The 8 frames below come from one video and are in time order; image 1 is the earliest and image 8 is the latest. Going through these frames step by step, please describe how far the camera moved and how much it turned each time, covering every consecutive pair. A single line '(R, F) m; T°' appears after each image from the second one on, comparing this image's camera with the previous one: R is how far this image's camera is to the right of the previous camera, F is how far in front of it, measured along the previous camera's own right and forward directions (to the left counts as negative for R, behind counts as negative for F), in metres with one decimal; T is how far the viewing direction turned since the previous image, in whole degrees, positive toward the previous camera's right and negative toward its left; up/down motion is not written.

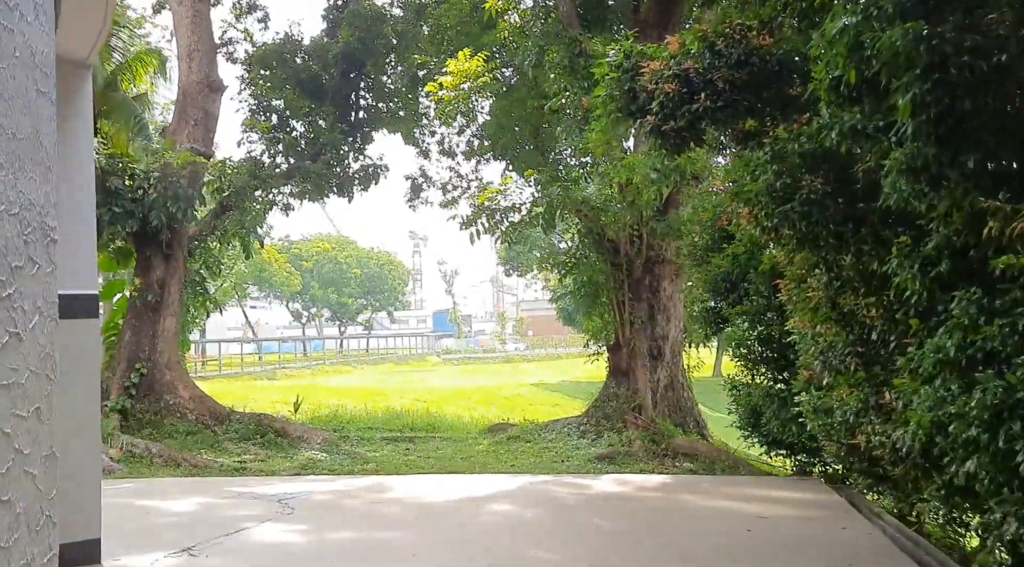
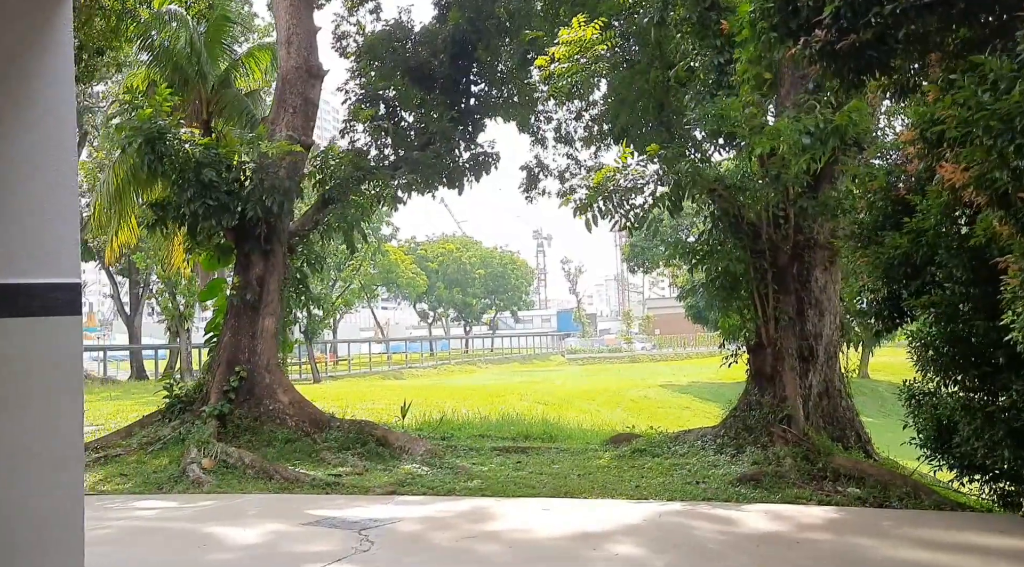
(0.0, +1.2) m; -8°
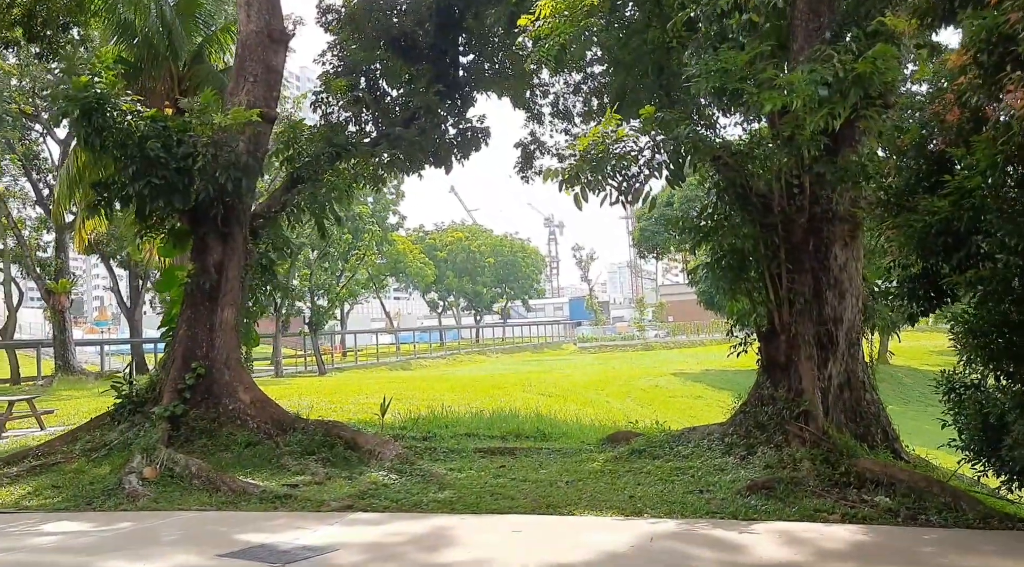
(+0.3, +1.0) m; -1°
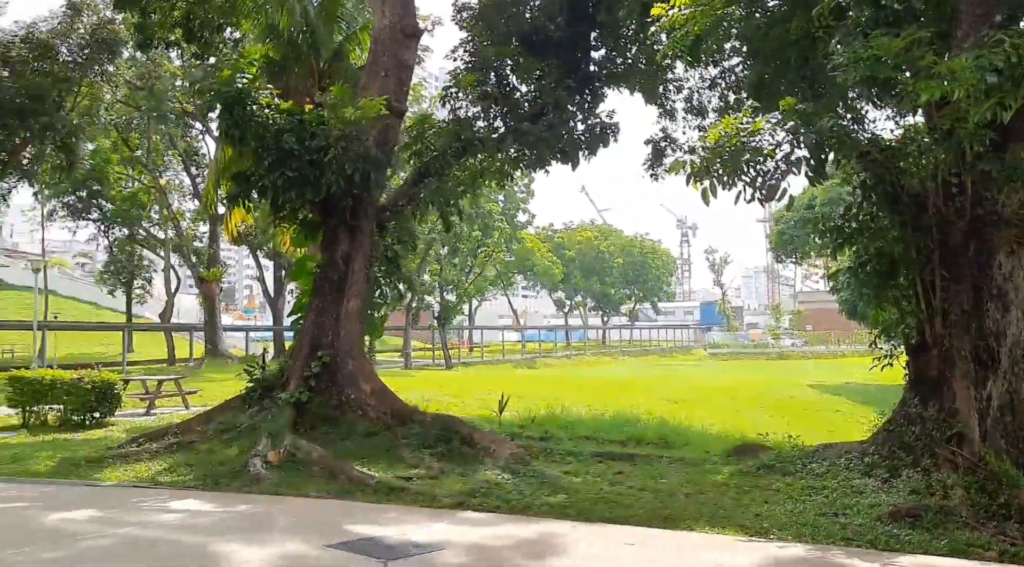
(0.0, +0.2) m; -8°
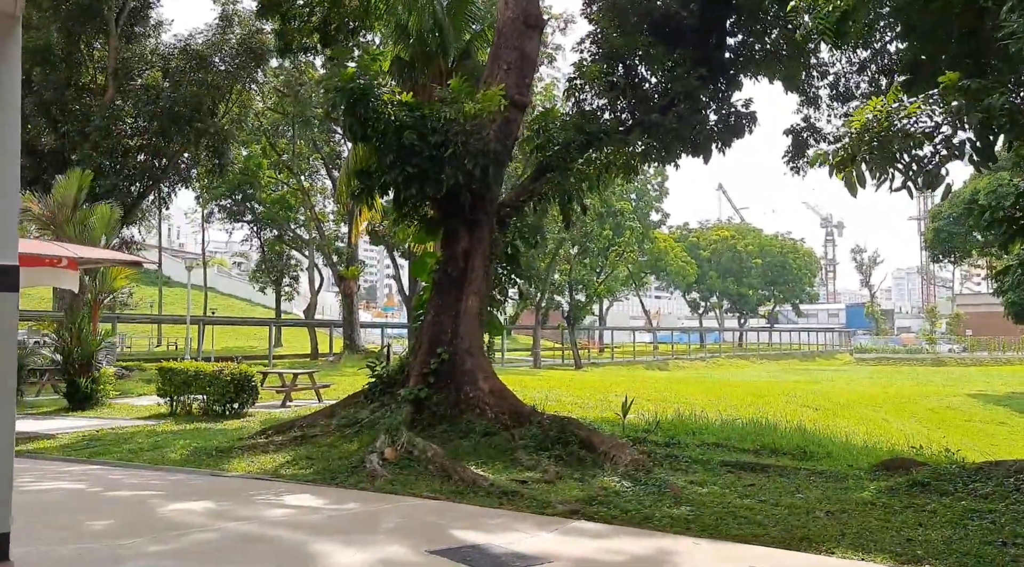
(+0.1, +0.3) m; -9°
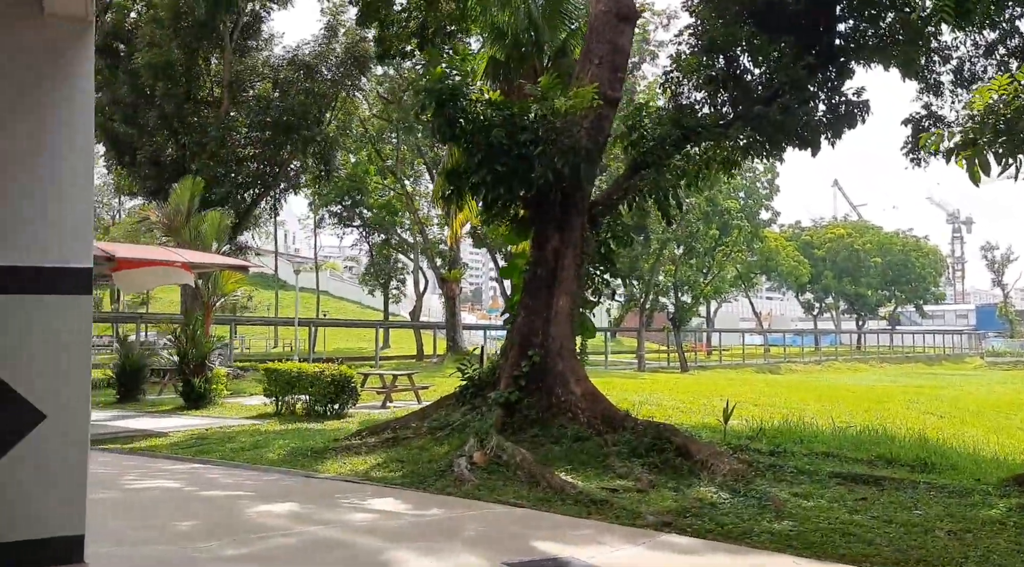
(+0.1, +0.2) m; -7°
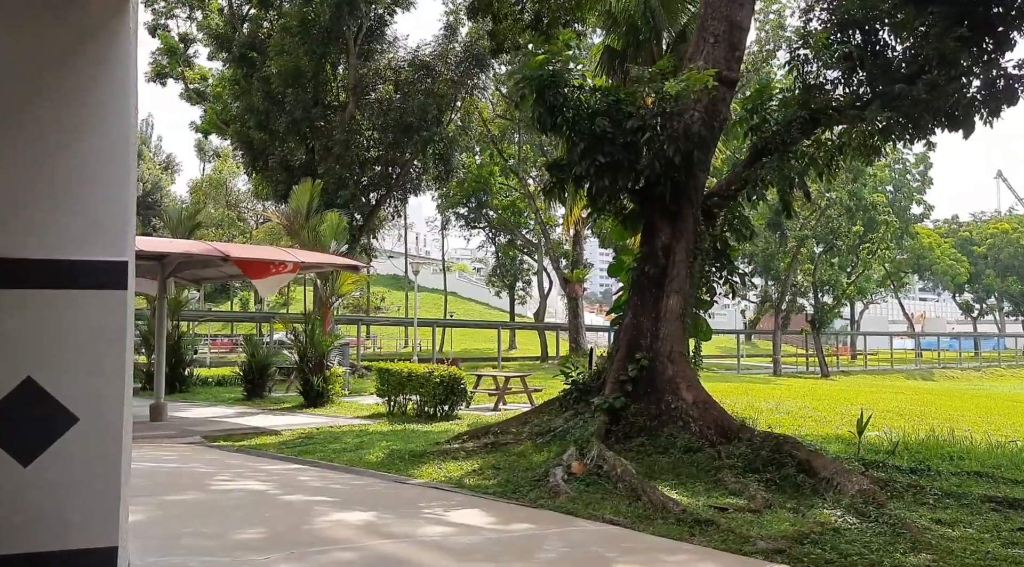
(+0.3, +0.5) m; -9°
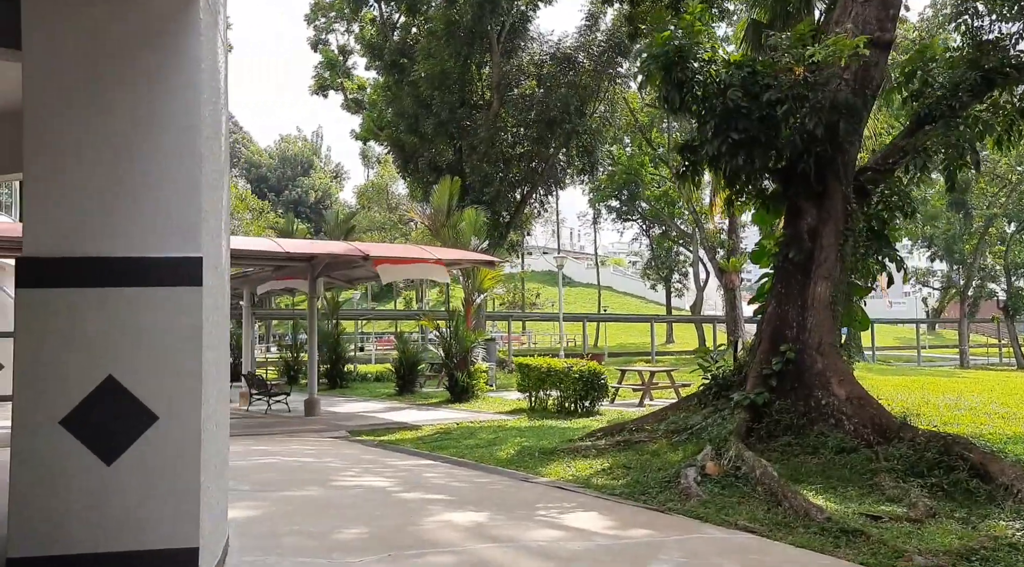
(+0.3, +0.4) m; -10°
